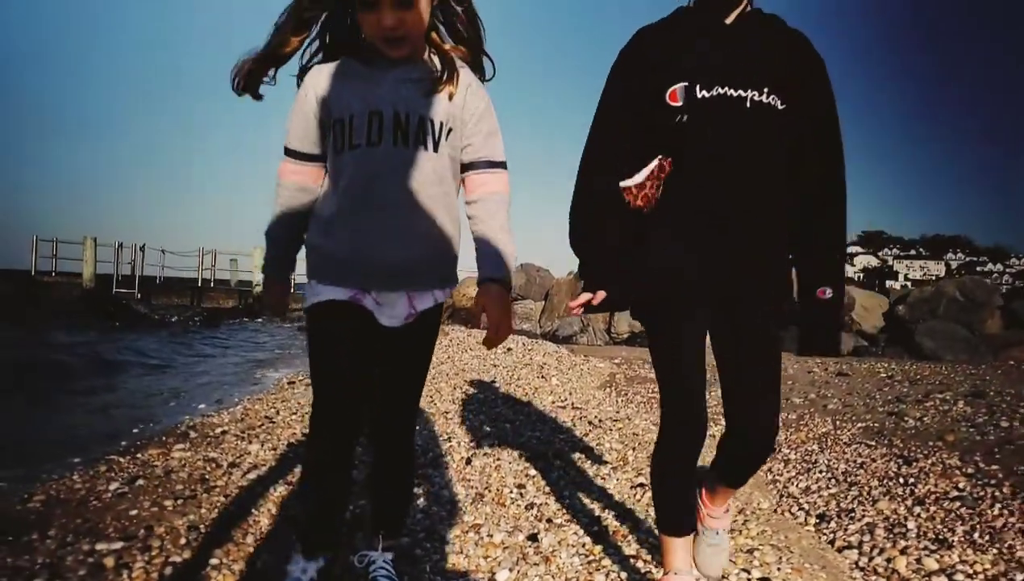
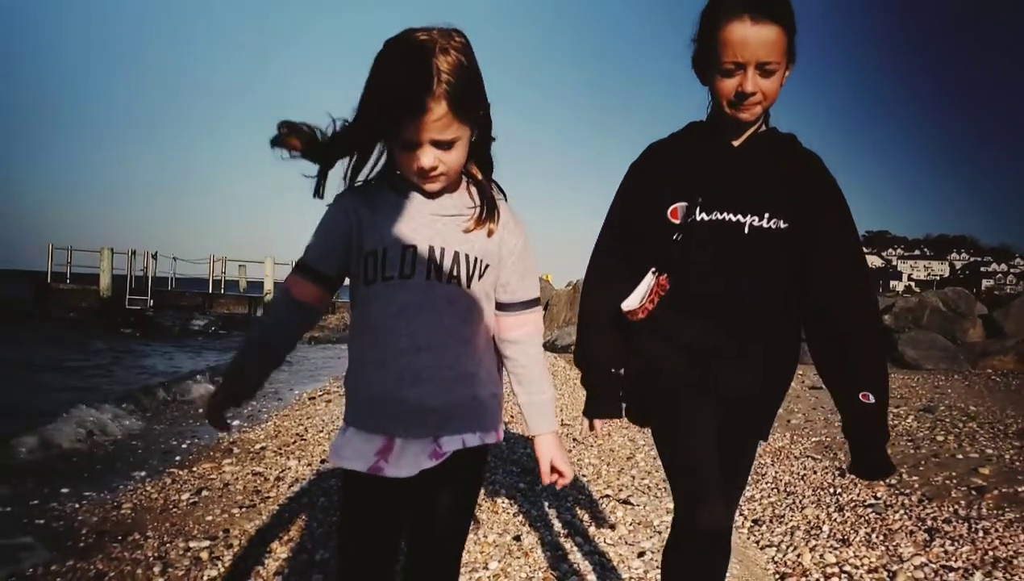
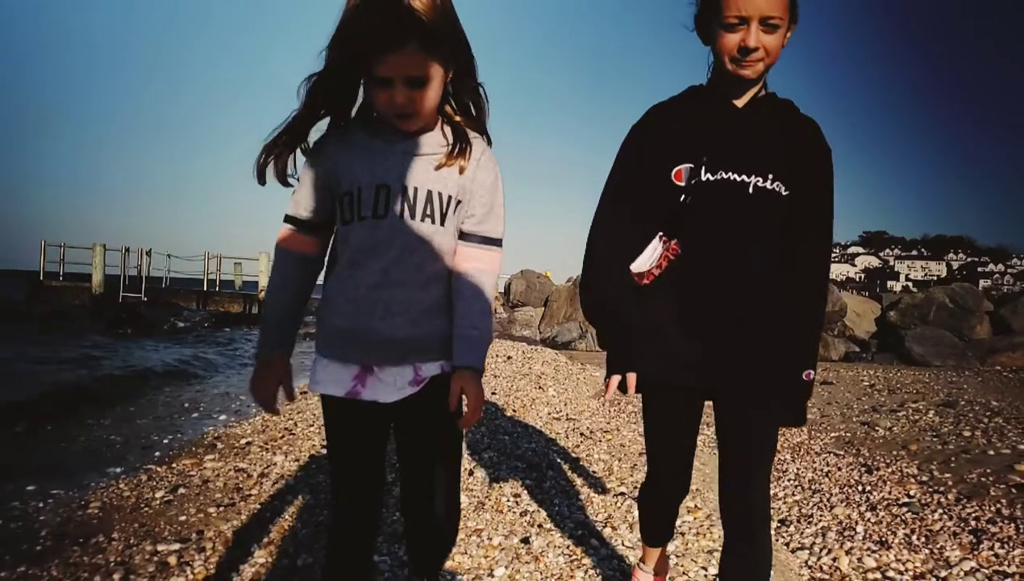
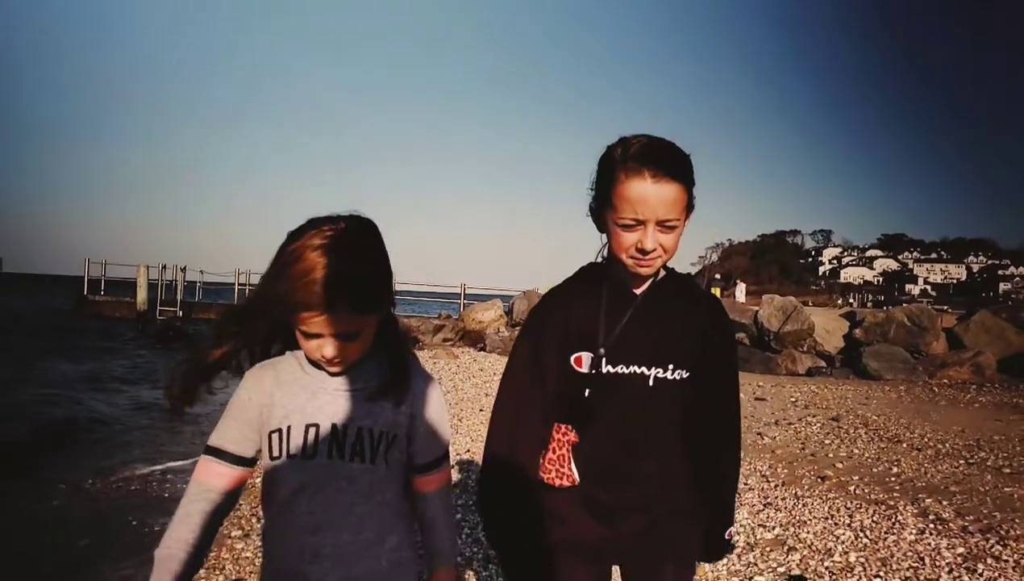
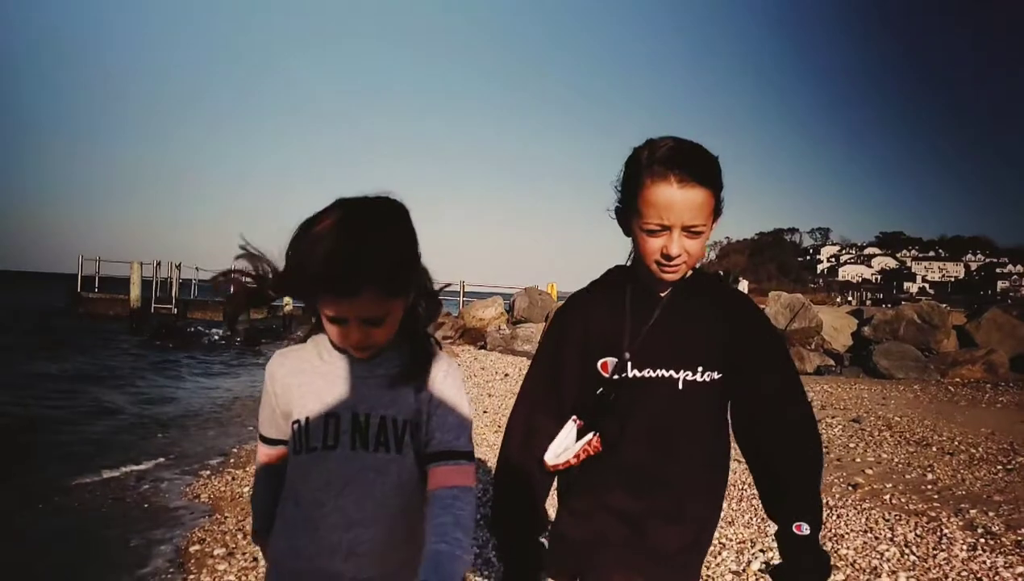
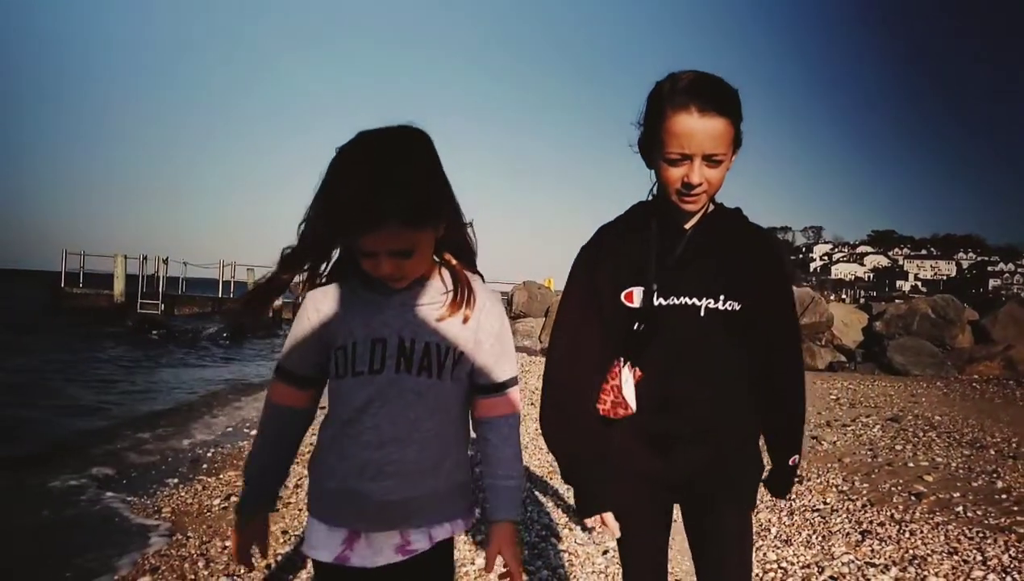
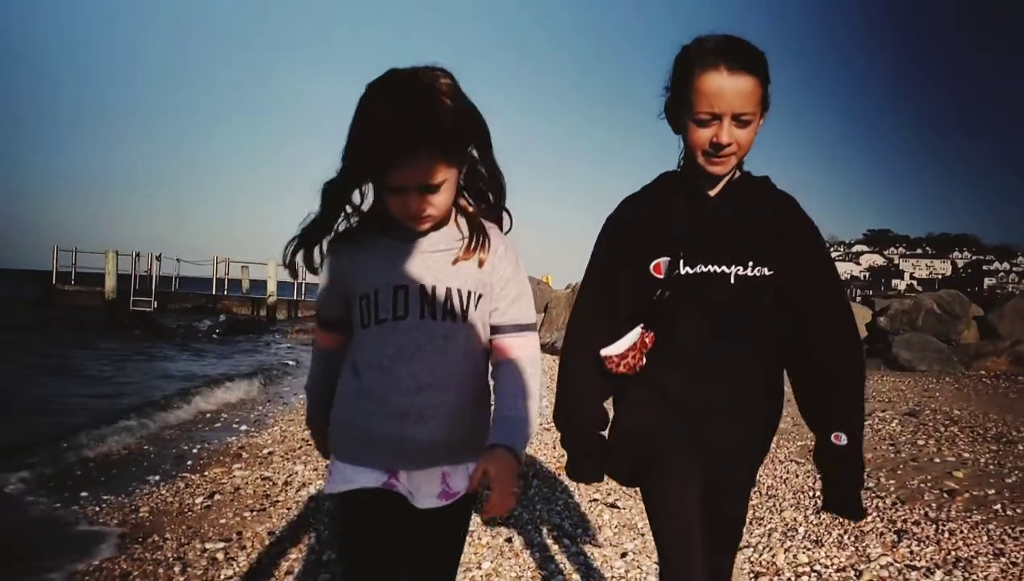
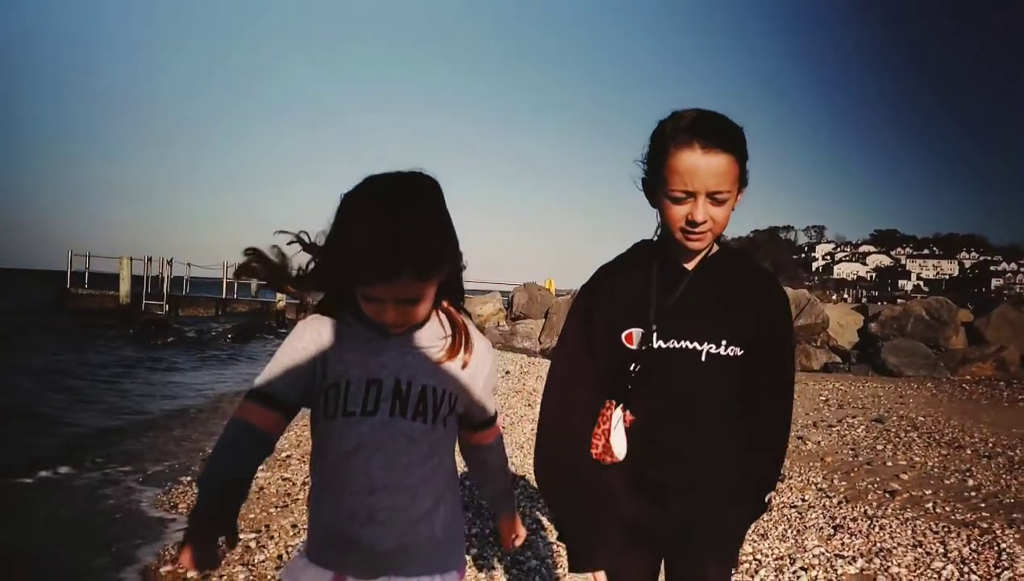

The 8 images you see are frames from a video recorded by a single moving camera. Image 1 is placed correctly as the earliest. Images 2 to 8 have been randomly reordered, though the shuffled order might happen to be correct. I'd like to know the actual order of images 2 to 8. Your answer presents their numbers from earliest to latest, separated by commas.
3, 2, 7, 6, 8, 5, 4
